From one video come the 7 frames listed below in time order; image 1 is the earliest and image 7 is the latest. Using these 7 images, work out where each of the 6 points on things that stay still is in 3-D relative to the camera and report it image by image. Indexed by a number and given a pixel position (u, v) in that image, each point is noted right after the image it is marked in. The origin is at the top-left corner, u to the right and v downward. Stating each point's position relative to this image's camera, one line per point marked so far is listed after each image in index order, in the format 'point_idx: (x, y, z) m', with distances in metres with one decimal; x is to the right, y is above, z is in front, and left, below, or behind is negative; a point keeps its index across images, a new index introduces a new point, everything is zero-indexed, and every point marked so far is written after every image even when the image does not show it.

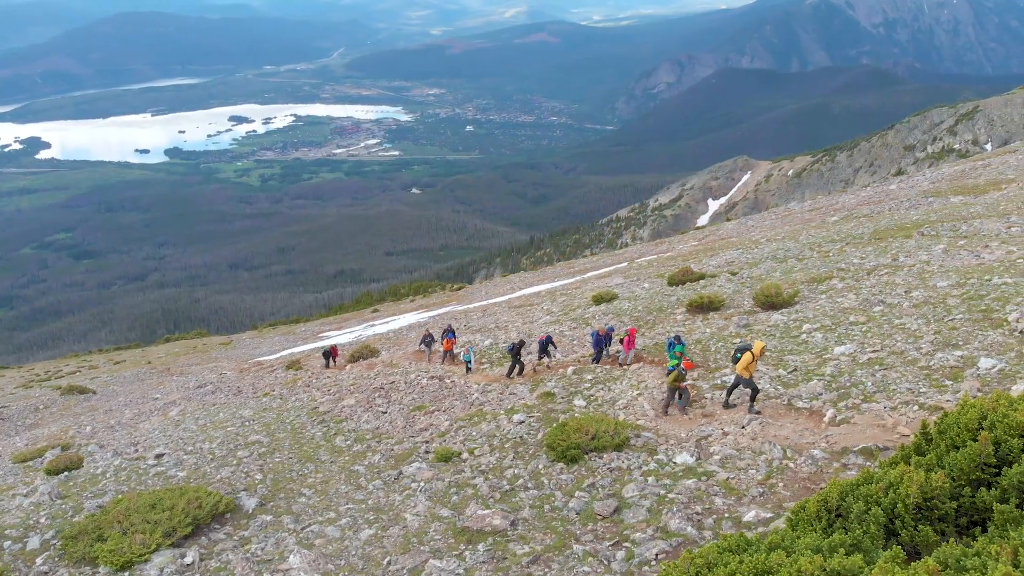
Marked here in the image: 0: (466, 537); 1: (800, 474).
0: (-0.9, -4.9, +11.7) m
1: (+6.4, -4.1, +13.1) m
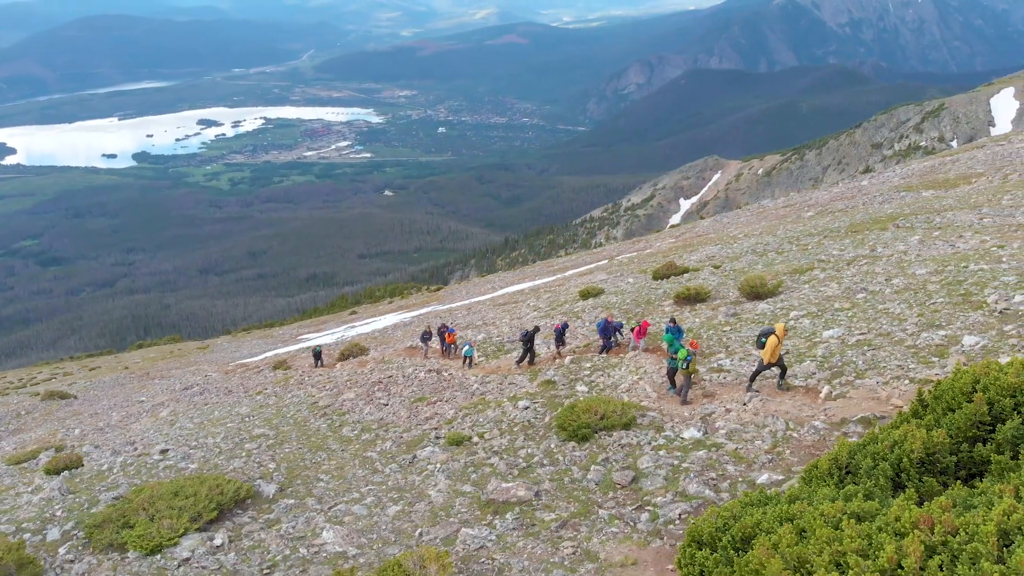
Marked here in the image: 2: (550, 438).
0: (-0.4, -4.5, +12.2) m
1: (+6.8, -3.6, +13.8) m
2: (+1.1, -4.3, +16.9) m
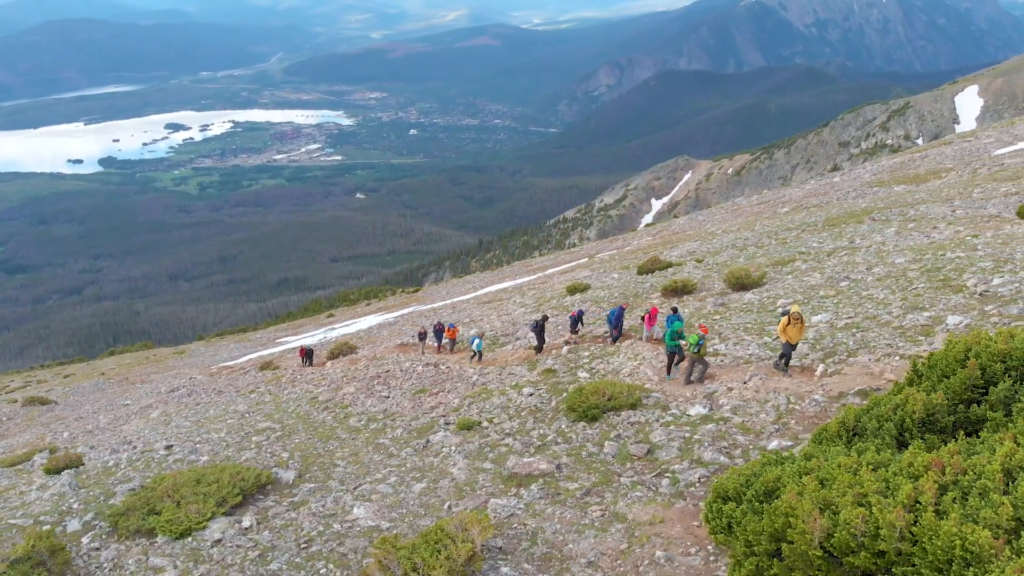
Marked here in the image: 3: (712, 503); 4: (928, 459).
0: (+0.1, -4.1, +12.7) m
1: (+7.3, -3.1, +14.5) m
2: (+1.4, -3.9, +17.5) m
3: (+3.1, -3.3, +9.2) m
4: (+5.4, -2.3, +7.8) m
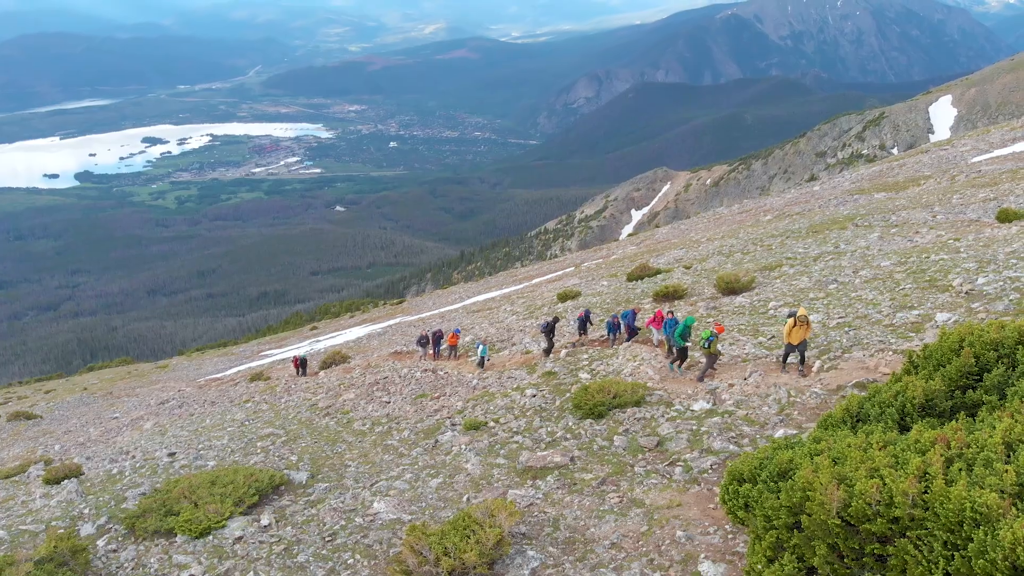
0: (+0.4, -4.1, +13.1) m
1: (+7.5, -3.0, +15.1) m
2: (+1.6, -3.9, +17.9) m
3: (+3.5, -3.2, +9.7) m
4: (+5.9, -2.1, +8.3) m
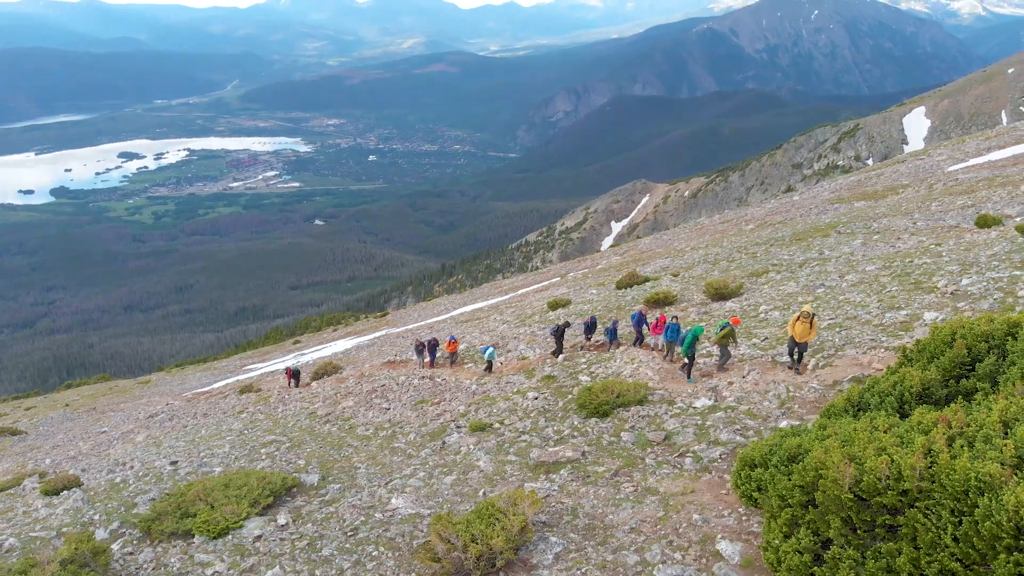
0: (+0.7, -4.1, +13.4) m
1: (+7.8, -2.9, +15.6) m
2: (+1.8, -4.0, +18.3) m
3: (+3.9, -3.1, +10.1) m
4: (+6.2, -2.0, +8.8) m
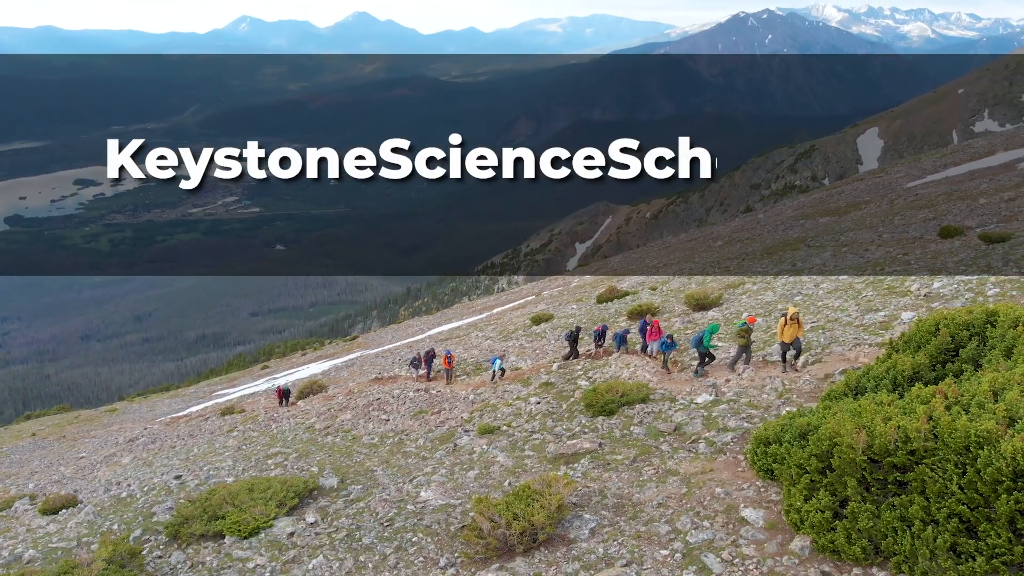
0: (+1.2, -4.1, +14.2) m
1: (+8.2, -2.9, +16.7) m
2: (+2.2, -4.1, +19.0) m
3: (+4.5, -3.0, +11.0) m
4: (+6.9, -1.8, +9.8) m
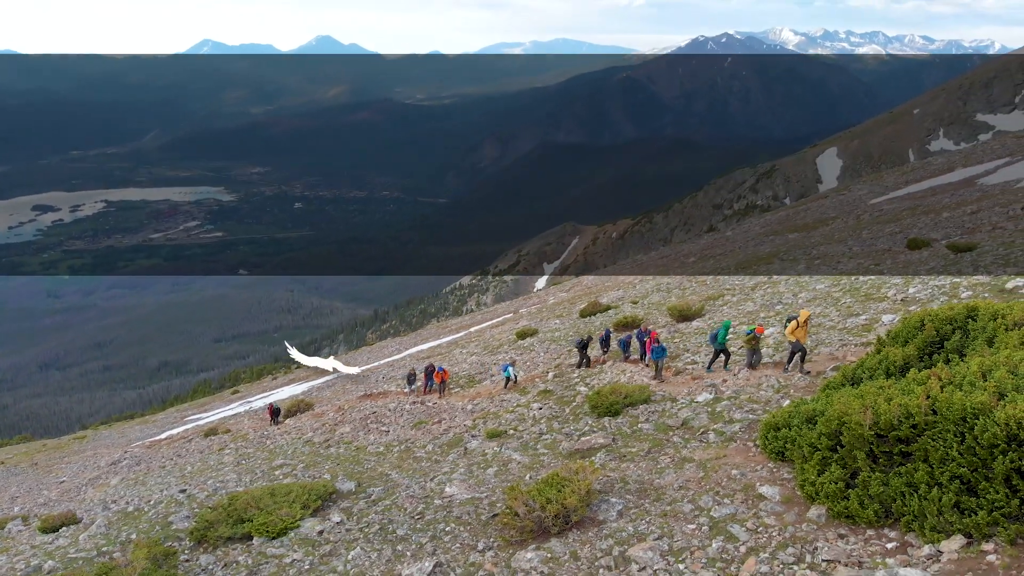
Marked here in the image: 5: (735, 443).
0: (+1.7, -4.2, +14.9) m
1: (+8.5, -3.0, +17.7) m
2: (+2.5, -4.3, +19.8) m
3: (+5.1, -2.9, +11.9) m
4: (+7.5, -1.6, +10.8) m
5: (+4.8, -3.4, +12.9) m
